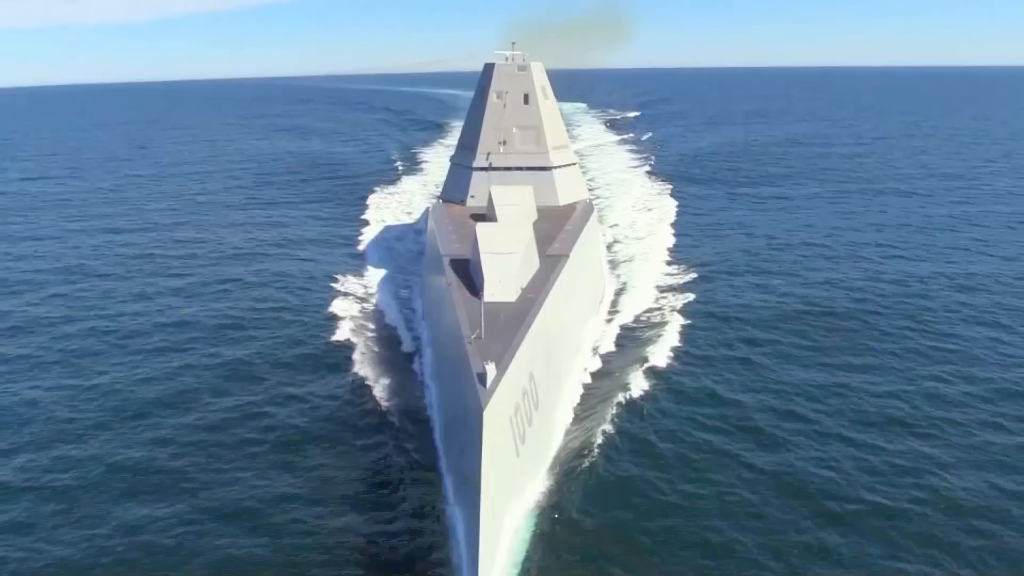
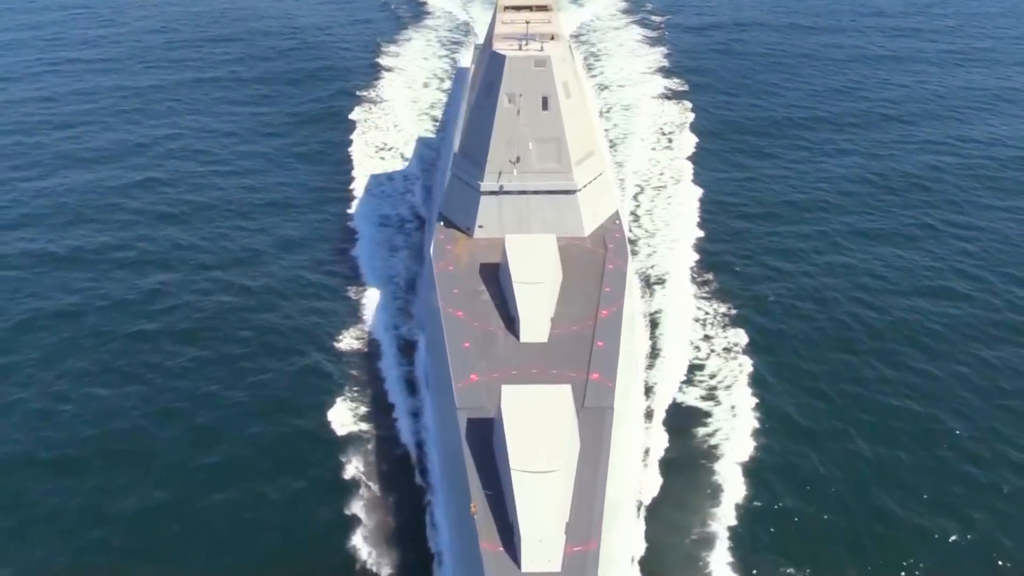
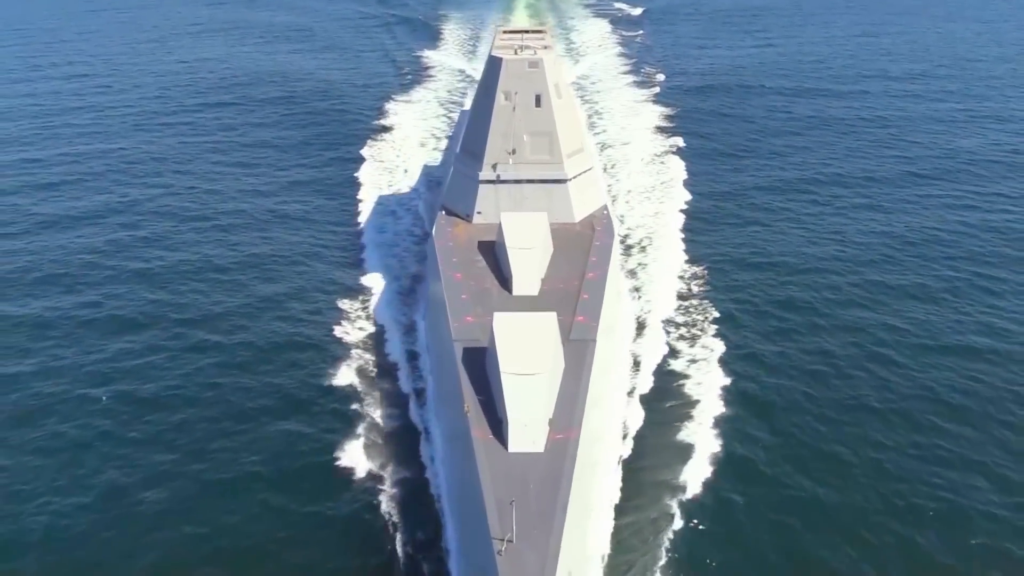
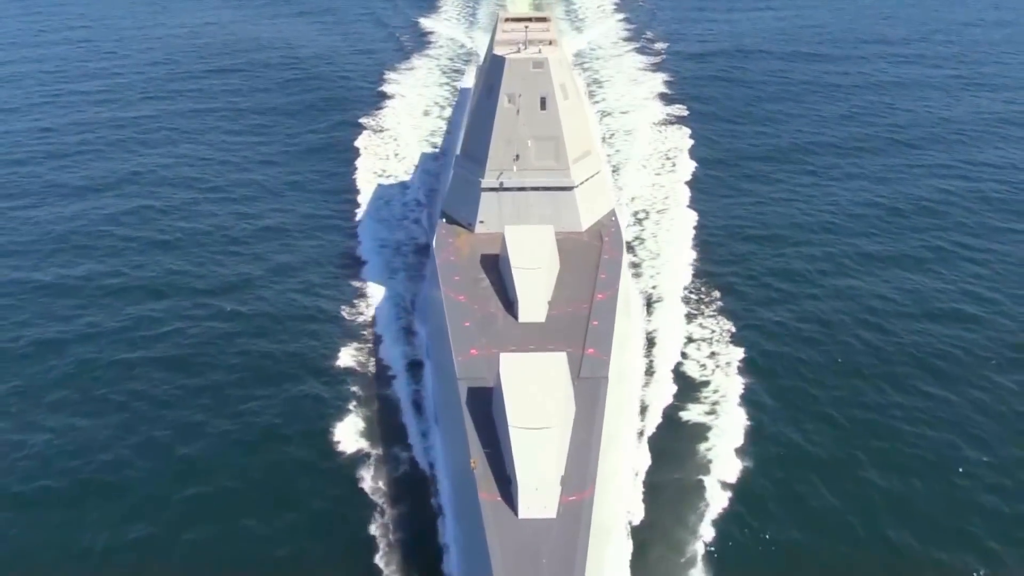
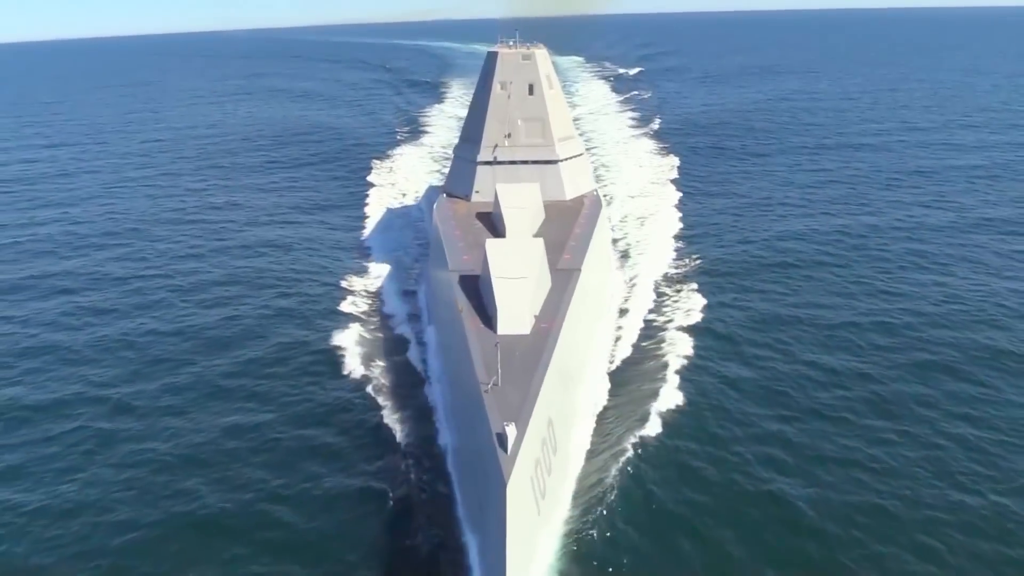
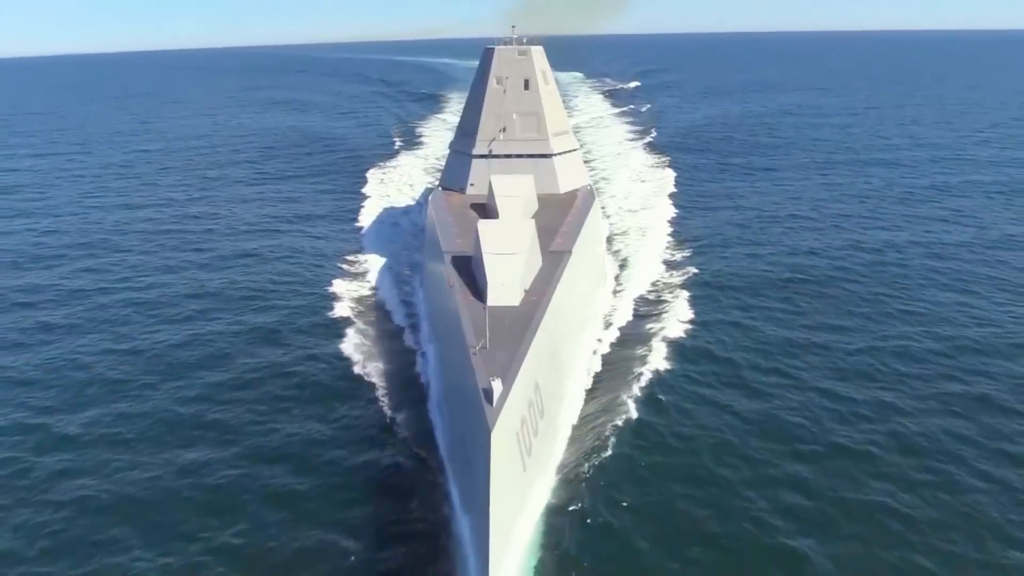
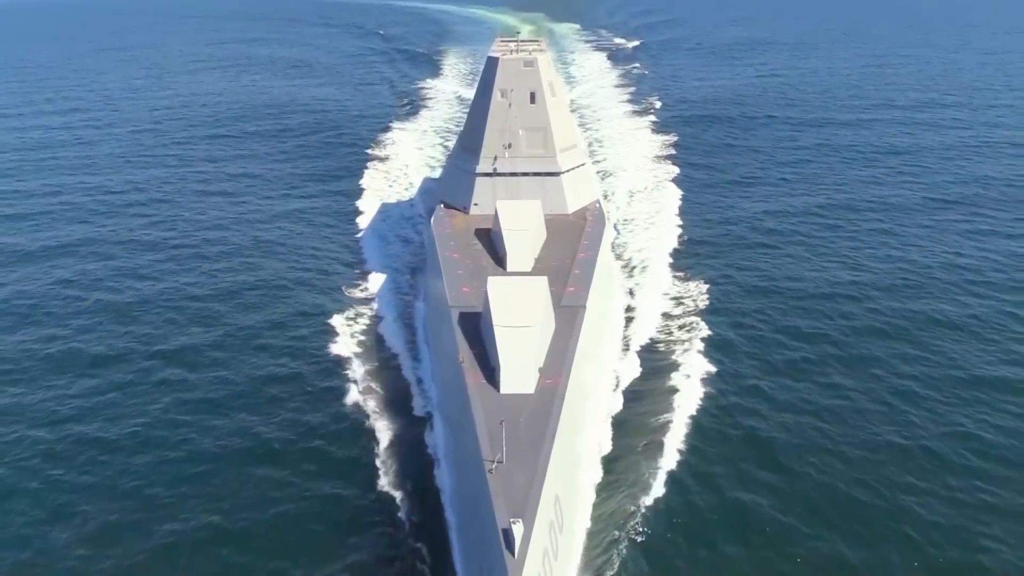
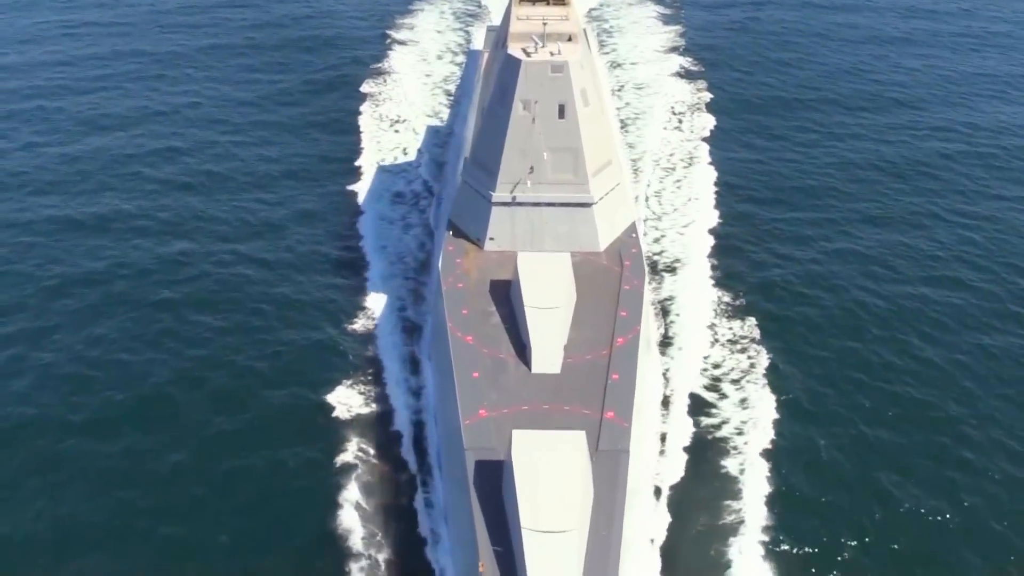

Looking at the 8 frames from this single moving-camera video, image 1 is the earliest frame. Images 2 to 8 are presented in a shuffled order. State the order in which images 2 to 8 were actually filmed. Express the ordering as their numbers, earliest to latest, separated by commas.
6, 5, 7, 3, 4, 2, 8
